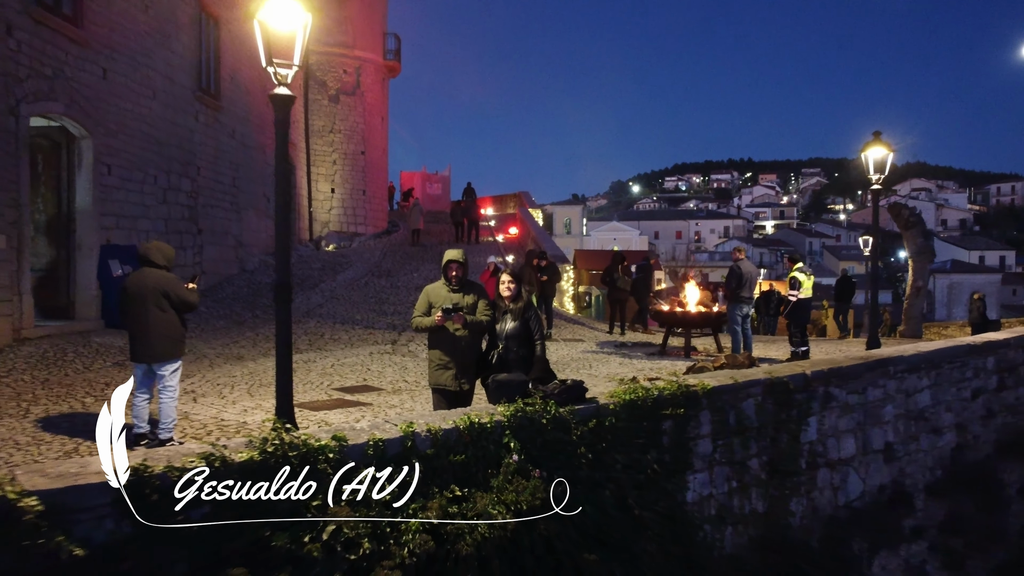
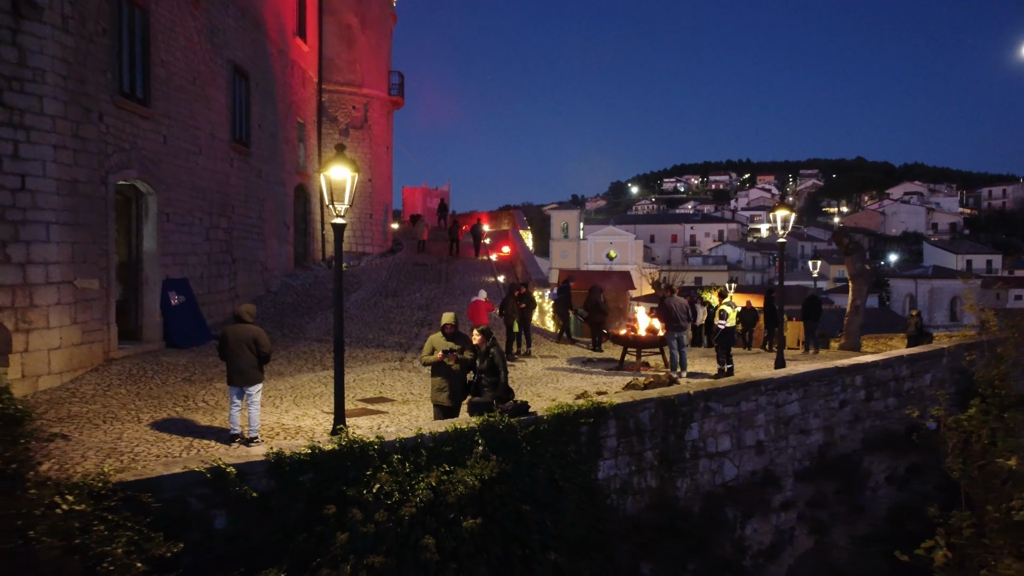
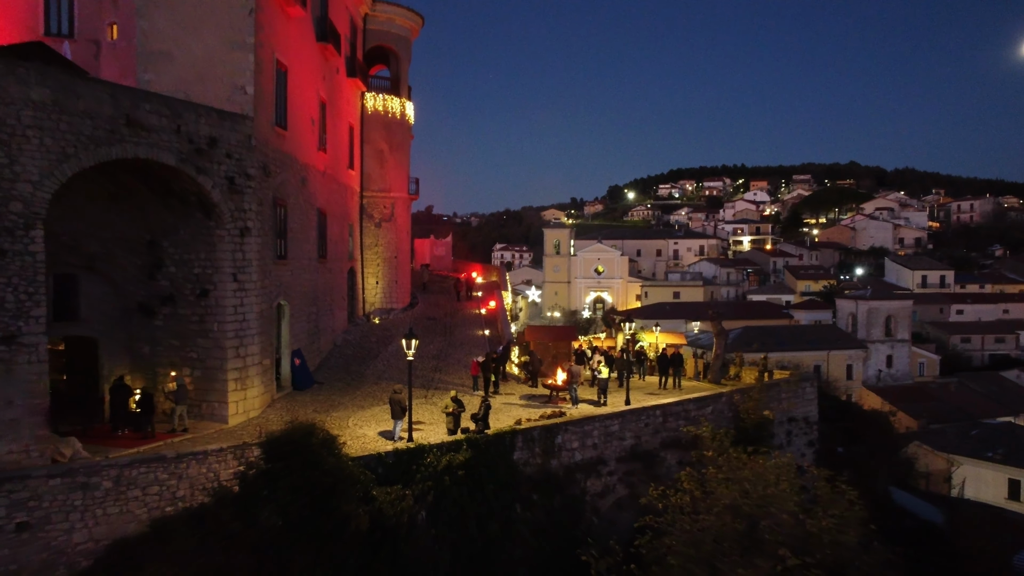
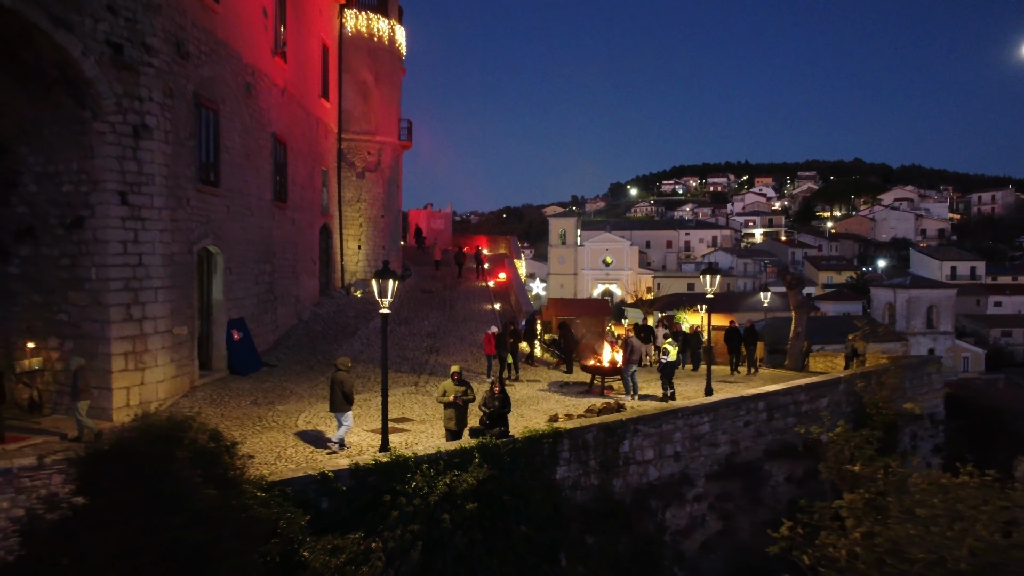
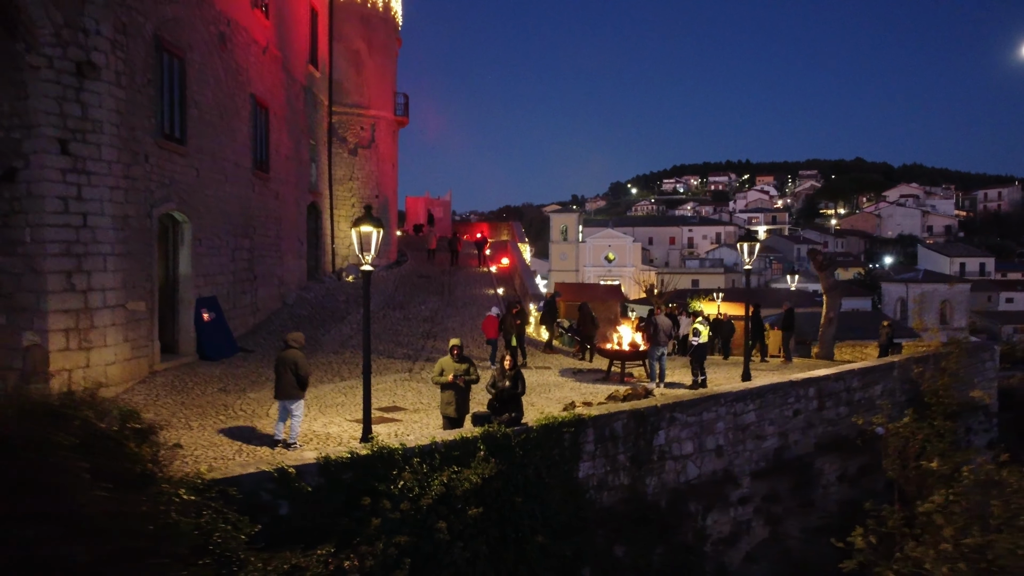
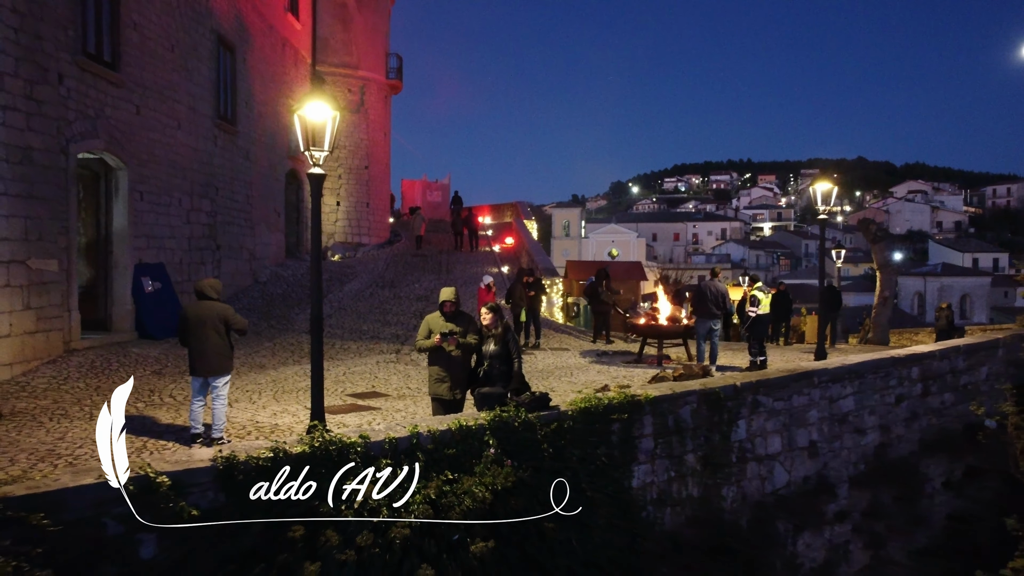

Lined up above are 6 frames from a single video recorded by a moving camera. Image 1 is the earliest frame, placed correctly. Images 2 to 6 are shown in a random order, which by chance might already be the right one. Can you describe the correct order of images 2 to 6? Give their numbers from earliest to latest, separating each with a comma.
6, 2, 5, 4, 3
